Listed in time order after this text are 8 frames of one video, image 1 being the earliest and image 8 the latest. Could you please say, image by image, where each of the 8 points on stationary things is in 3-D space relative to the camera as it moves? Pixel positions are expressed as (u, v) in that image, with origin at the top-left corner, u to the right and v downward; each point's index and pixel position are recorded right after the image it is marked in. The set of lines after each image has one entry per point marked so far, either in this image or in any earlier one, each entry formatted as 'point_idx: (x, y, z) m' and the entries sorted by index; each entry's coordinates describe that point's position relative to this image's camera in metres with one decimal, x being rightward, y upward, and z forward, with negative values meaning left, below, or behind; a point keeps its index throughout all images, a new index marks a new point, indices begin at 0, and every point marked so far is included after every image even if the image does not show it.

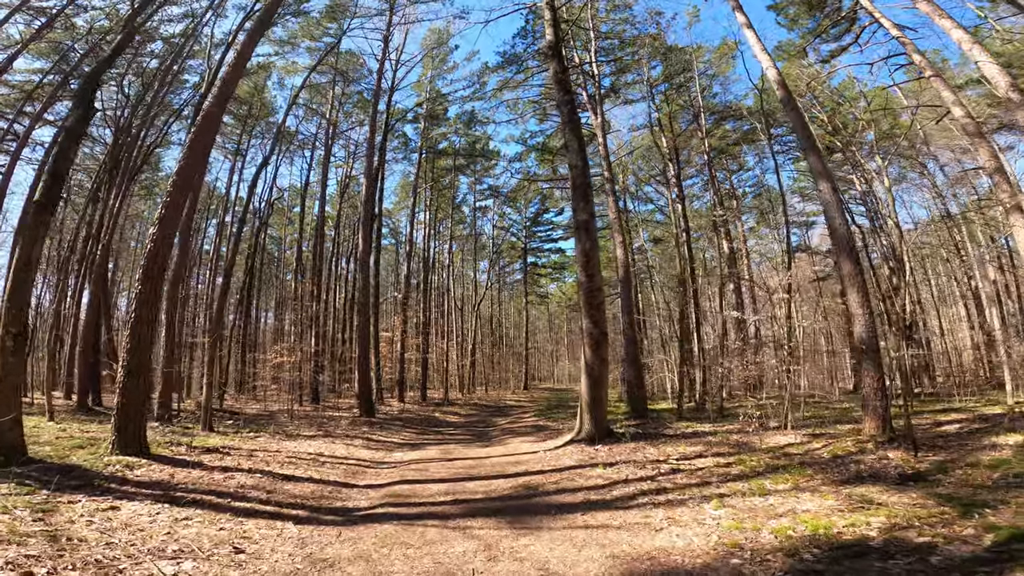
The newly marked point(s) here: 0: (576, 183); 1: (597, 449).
0: (+1.1, +1.7, +8.4) m
1: (+1.2, -2.1, +6.4) m
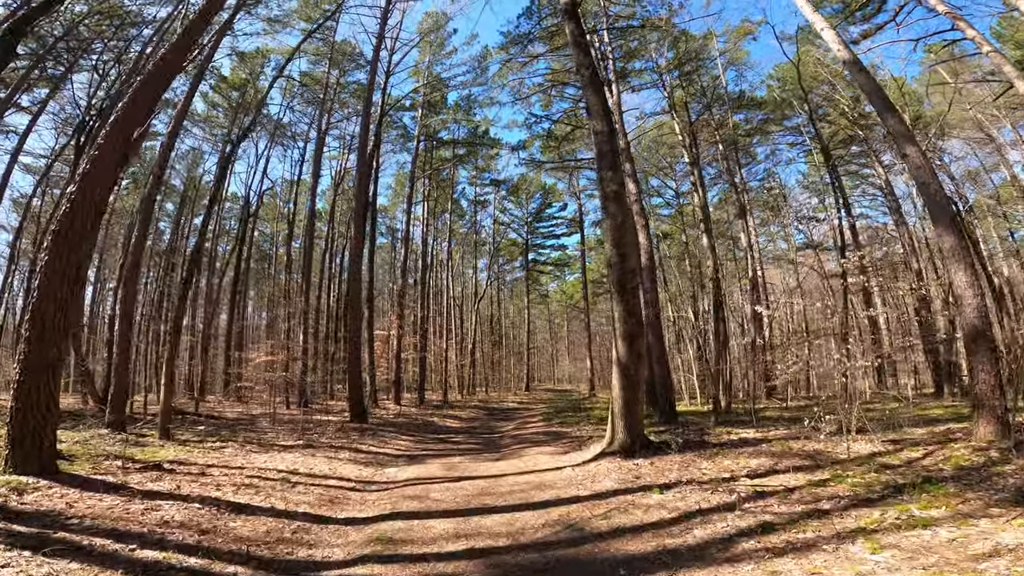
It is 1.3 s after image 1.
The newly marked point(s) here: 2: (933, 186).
0: (+1.3, +1.9, +7.2) m
1: (+1.4, -1.8, +5.2) m
2: (+4.8, +1.2, +5.6) m
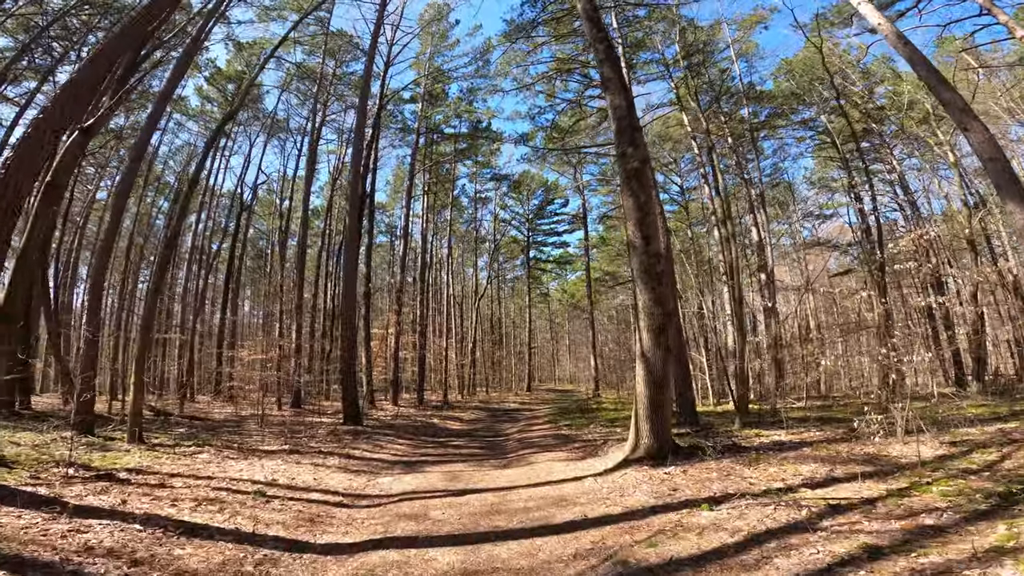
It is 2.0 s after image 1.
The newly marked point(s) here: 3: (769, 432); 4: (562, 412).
0: (+1.4, +2.1, +6.5) m
1: (+1.5, -1.7, +4.5) m
2: (+4.9, +1.3, +5.0) m
3: (+3.7, -2.1, +7.2) m
4: (+1.5, -3.6, +14.4) m
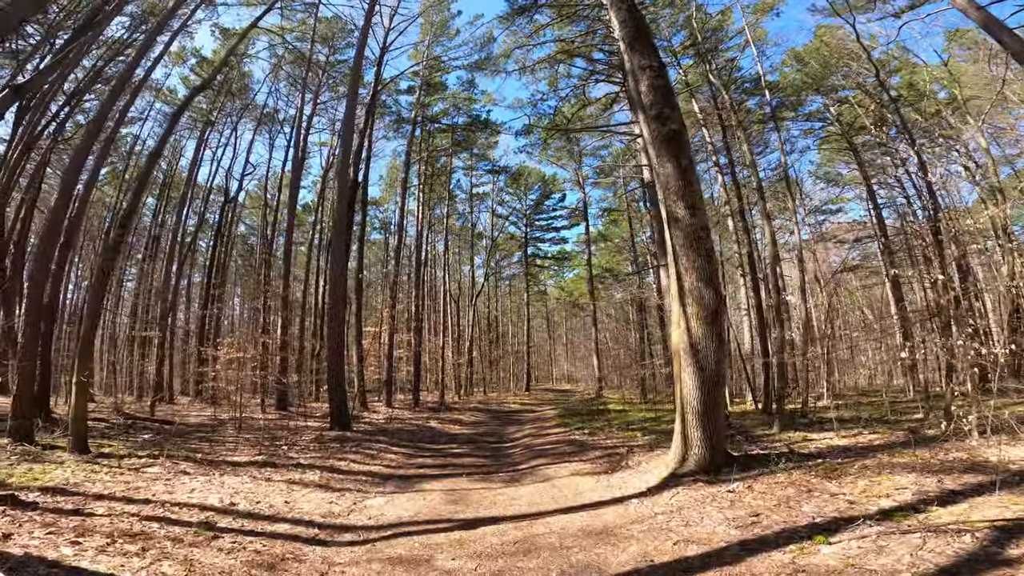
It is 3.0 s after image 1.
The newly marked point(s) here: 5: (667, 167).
0: (+1.6, +2.3, +5.6) m
1: (+1.7, -1.5, +3.6) m
2: (+5.1, +1.5, +4.1) m
3: (+3.9, -1.9, +6.3) m
4: (+1.6, -3.4, +13.4) m
5: (+1.7, +1.3, +5.2) m
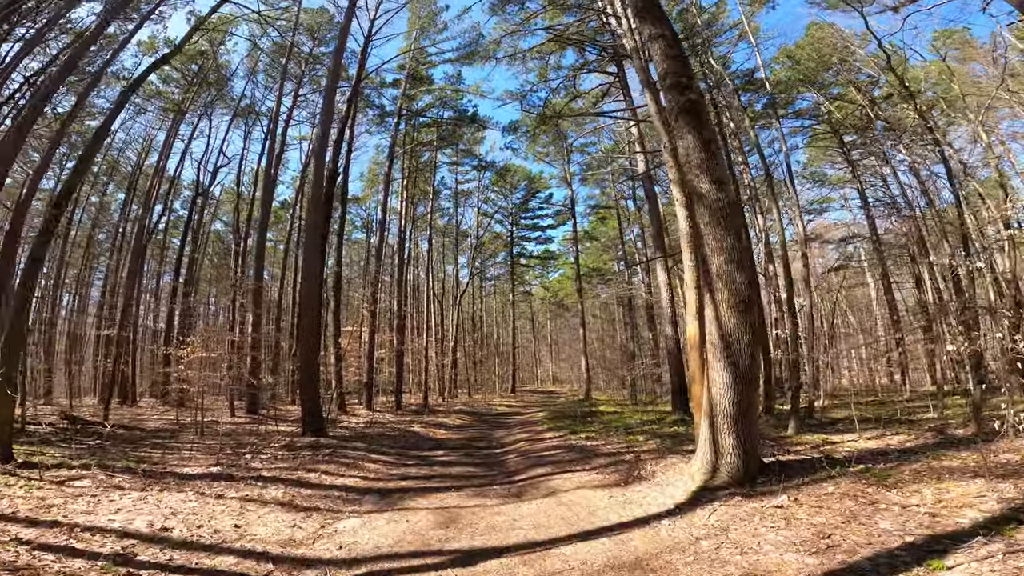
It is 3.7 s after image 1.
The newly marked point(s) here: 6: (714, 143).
0: (+1.5, +2.4, +5.0) m
1: (+1.7, -1.3, +3.0) m
2: (+5.1, +1.6, +3.6) m
3: (+3.8, -1.8, +5.7) m
4: (+1.2, -3.3, +12.8) m
5: (+1.6, +1.4, +4.7) m
6: (+1.9, +1.3, +4.6) m
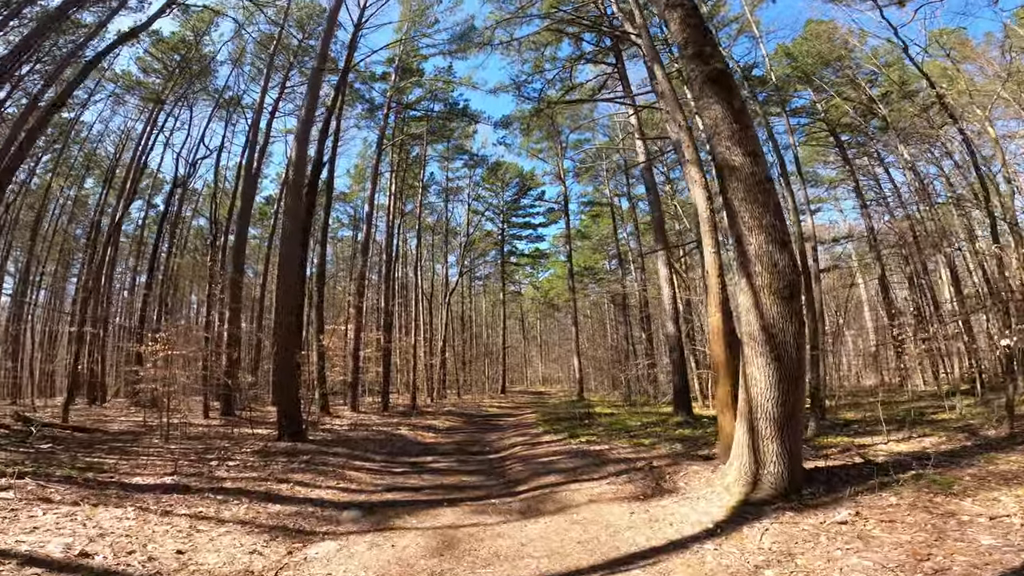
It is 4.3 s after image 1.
0: (+1.6, +2.5, +4.5) m
1: (+1.7, -1.2, +2.5) m
2: (+5.2, +1.7, +3.2) m
3: (+3.8, -1.7, +5.3) m
4: (+1.0, -3.2, +12.3) m
5: (+1.7, +1.5, +4.2) m
6: (+1.9, +1.5, +4.1) m
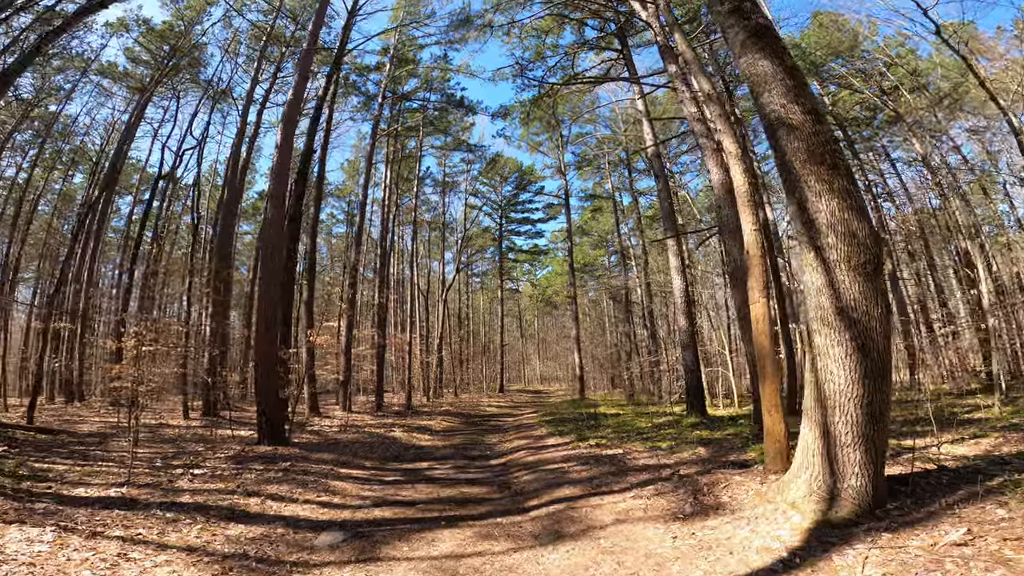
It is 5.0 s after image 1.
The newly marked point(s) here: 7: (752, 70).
0: (+1.7, +2.7, +3.9) m
1: (+1.8, -1.1, +1.9) m
2: (+5.2, +1.8, +2.6) m
3: (+3.8, -1.5, +4.7) m
4: (+1.1, -3.1, +11.7) m
5: (+1.8, +1.6, +3.6) m
6: (+2.0, +1.6, +3.5) m
7: (+1.7, +1.6, +3.6) m
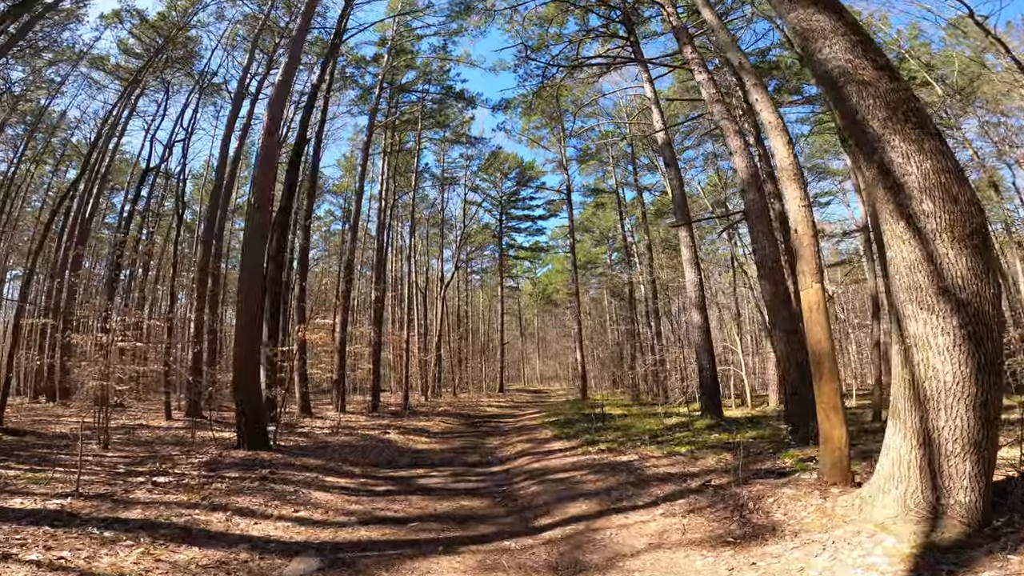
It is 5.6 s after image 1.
0: (+1.7, +2.8, +3.3) m
1: (+1.9, -1.0, +1.4) m
2: (+5.3, +1.9, +2.1) m
3: (+3.9, -1.4, +4.2) m
4: (+1.1, -3.0, +11.2) m
5: (+1.8, +1.7, +3.0) m
6: (+2.1, +1.7, +3.0) m
7: (+1.8, +1.7, +3.1) m
